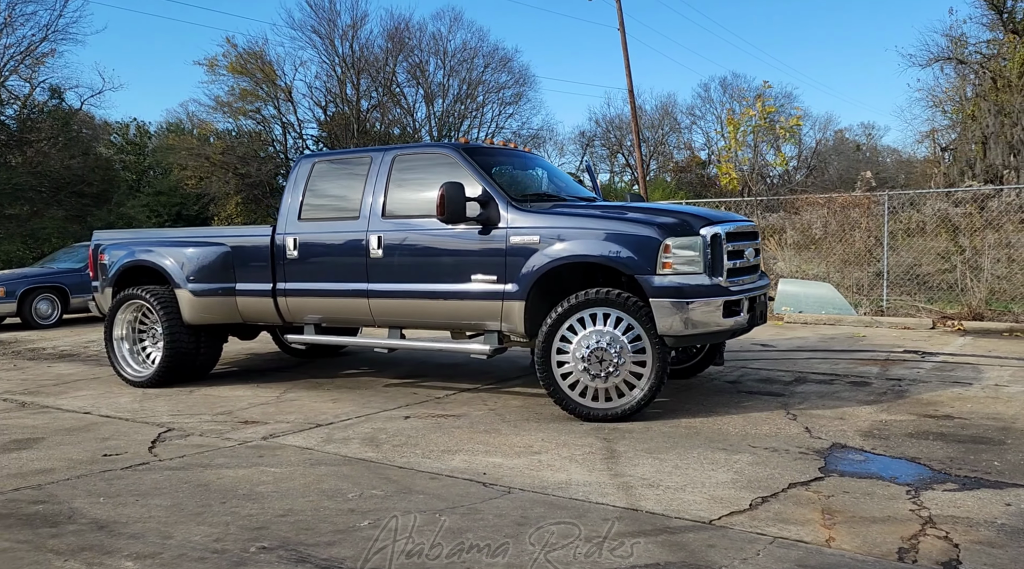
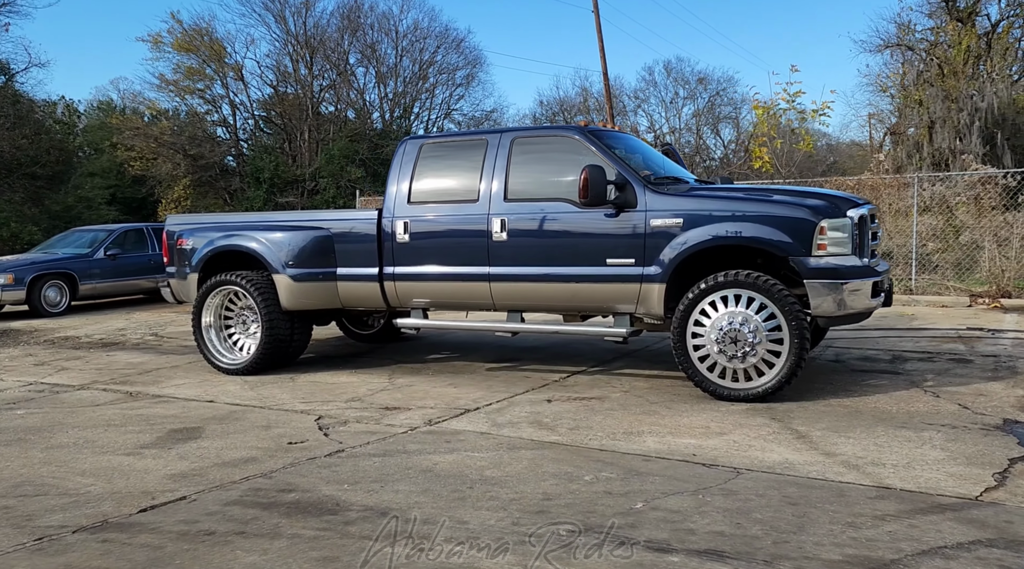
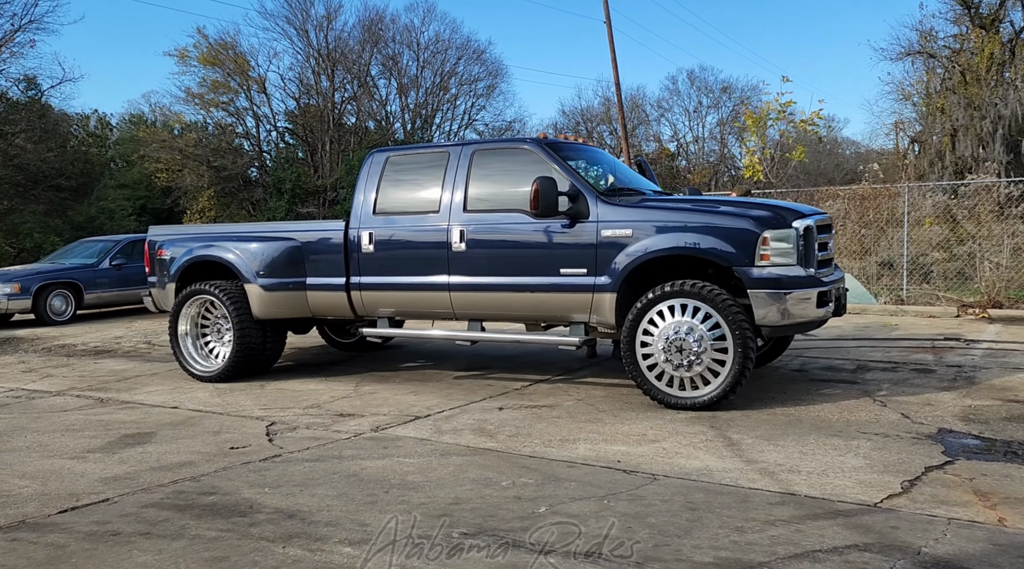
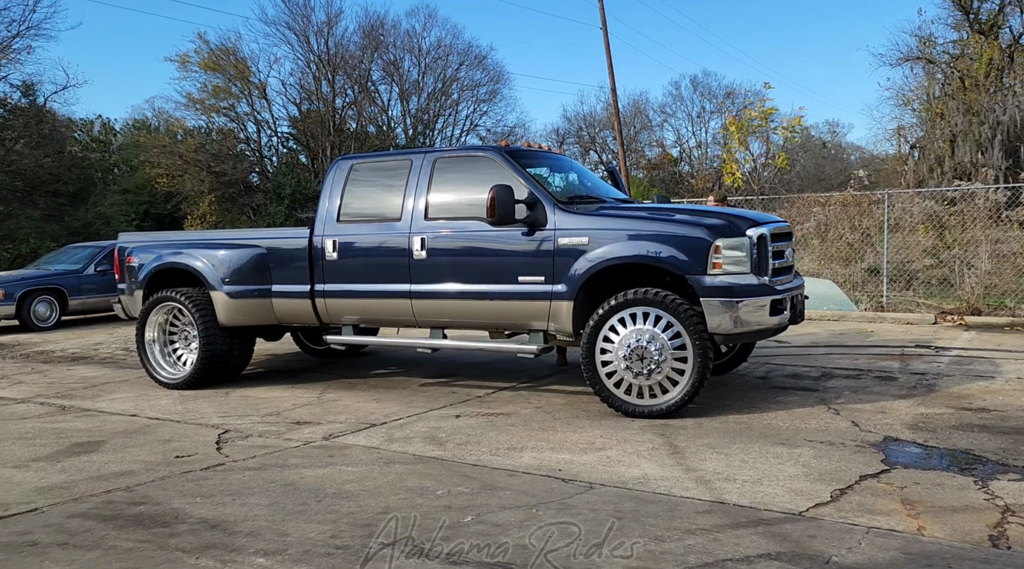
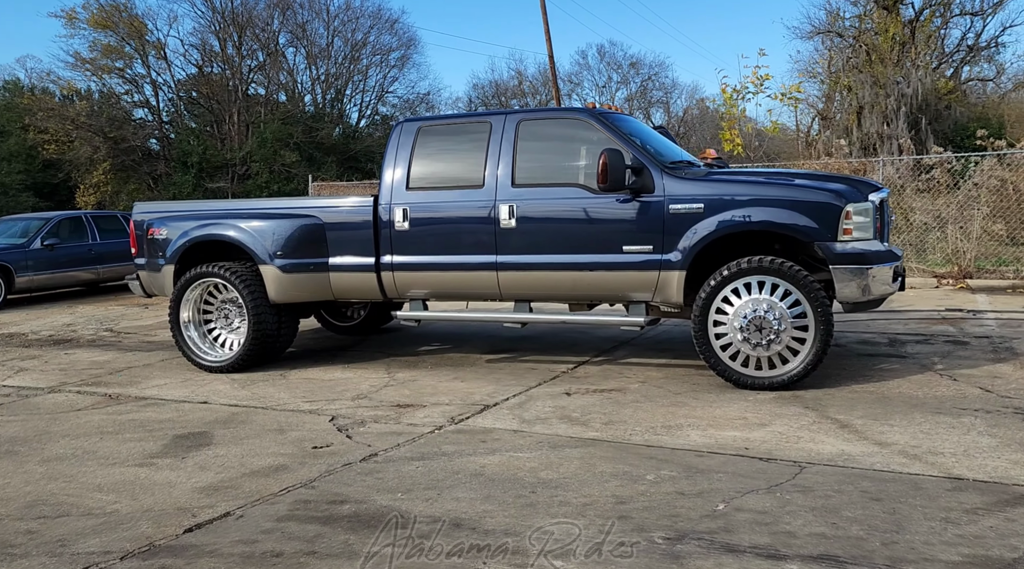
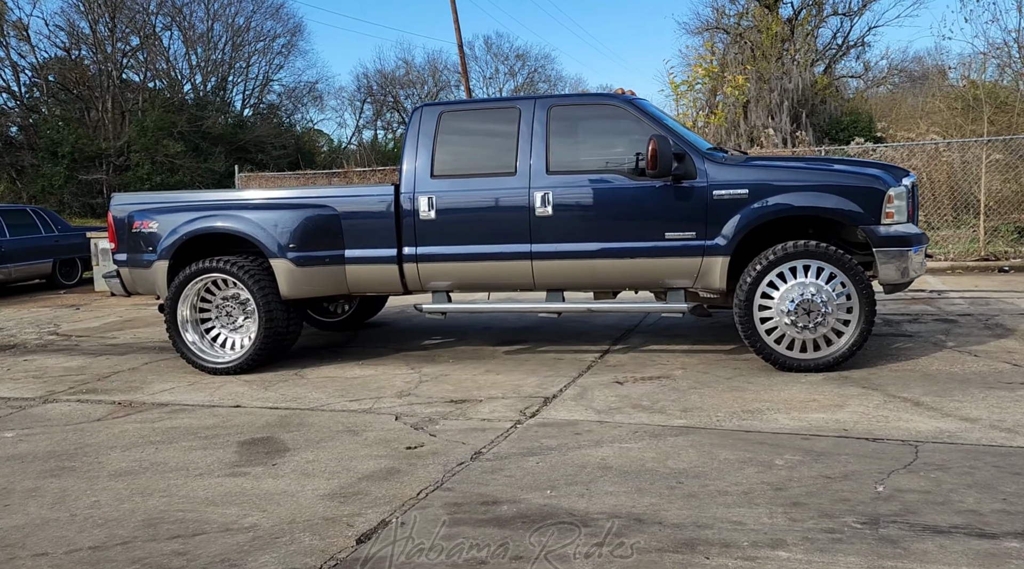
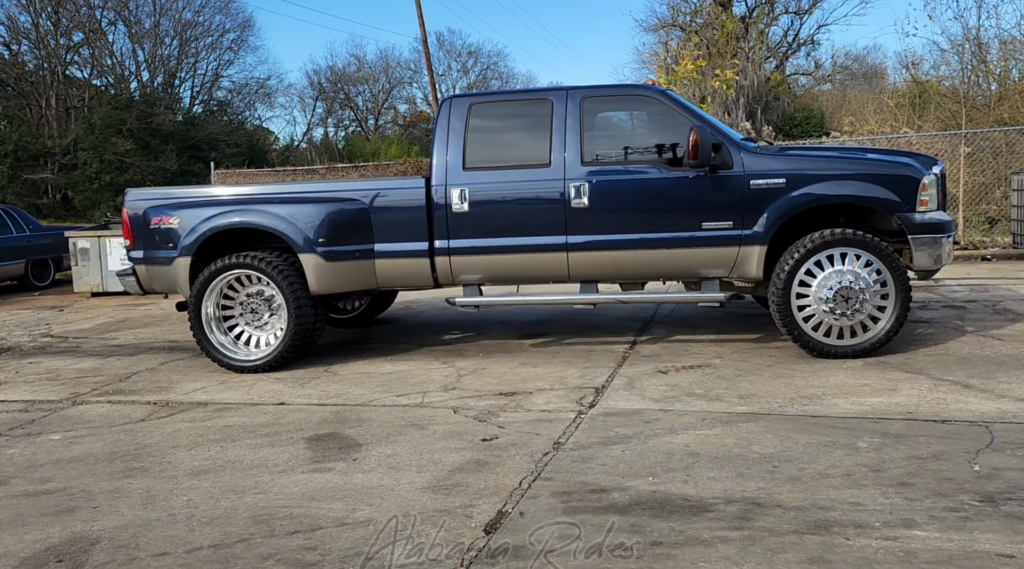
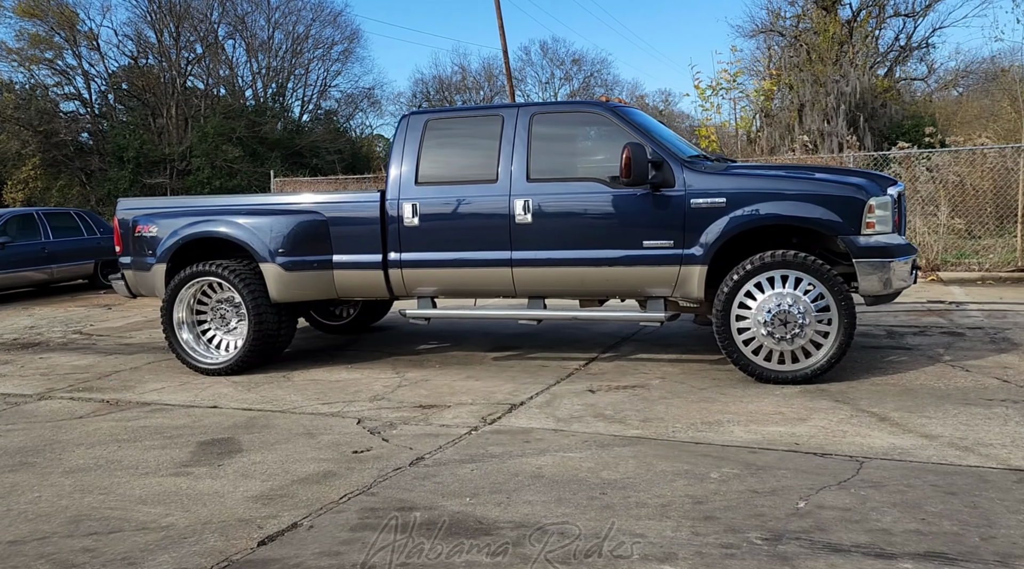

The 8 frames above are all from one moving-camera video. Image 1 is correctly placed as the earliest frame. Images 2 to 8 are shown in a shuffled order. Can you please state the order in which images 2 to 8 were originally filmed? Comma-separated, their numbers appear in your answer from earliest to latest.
4, 3, 2, 5, 8, 6, 7
